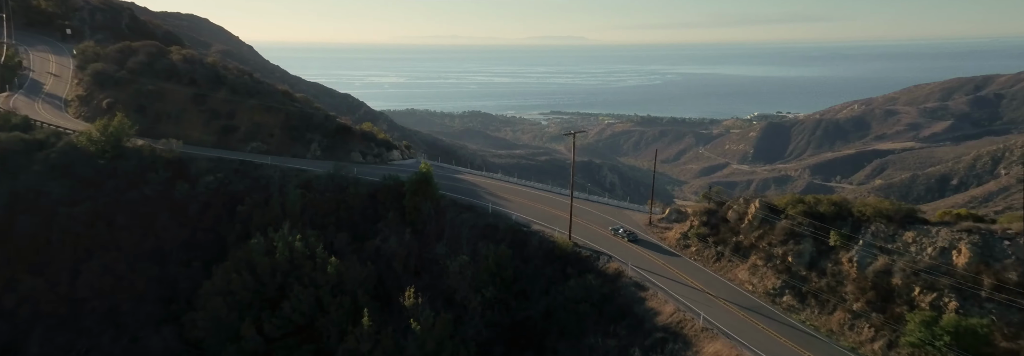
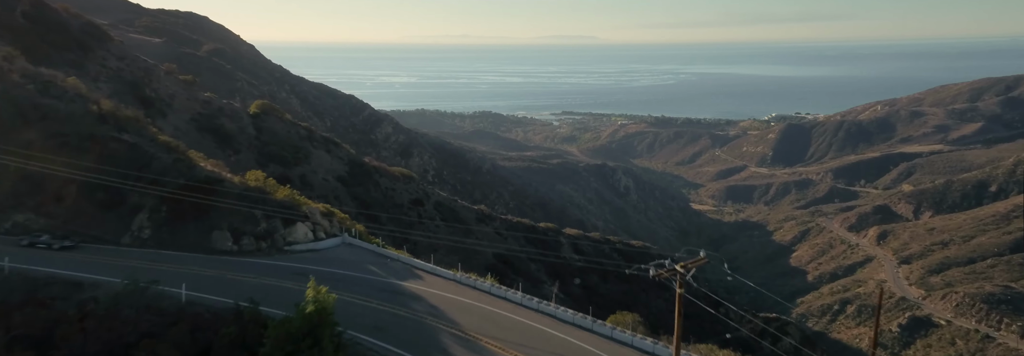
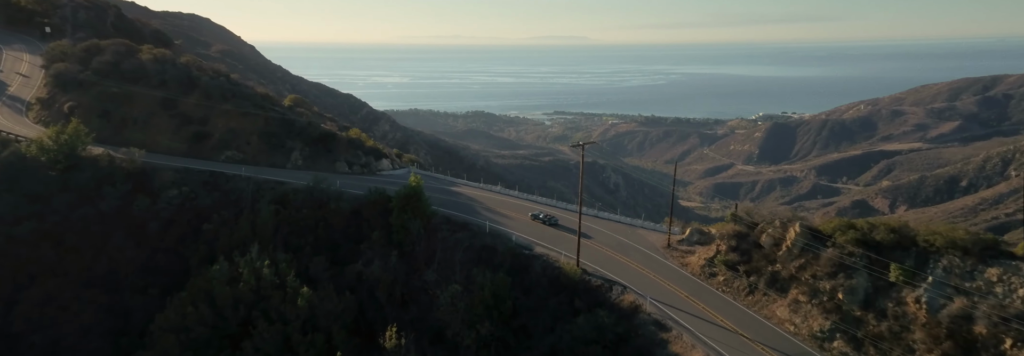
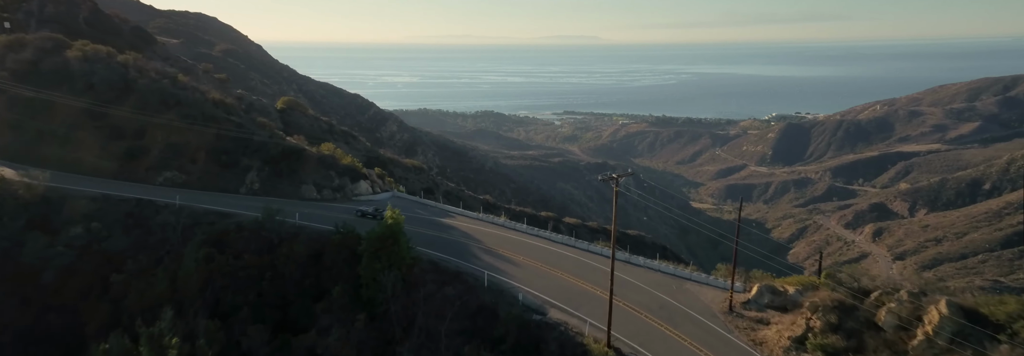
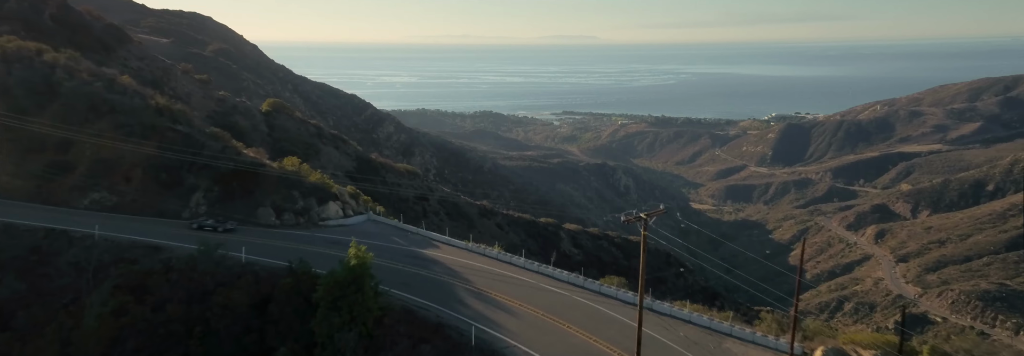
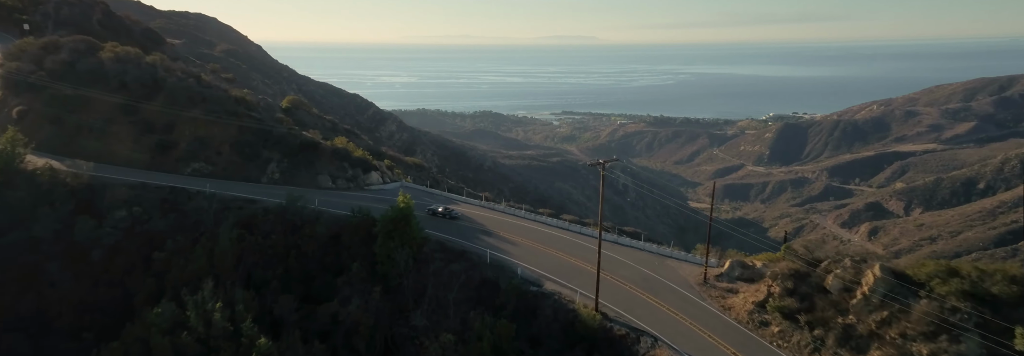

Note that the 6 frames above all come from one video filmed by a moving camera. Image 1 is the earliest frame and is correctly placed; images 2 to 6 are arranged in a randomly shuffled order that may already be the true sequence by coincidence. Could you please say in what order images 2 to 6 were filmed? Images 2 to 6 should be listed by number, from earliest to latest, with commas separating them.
3, 6, 4, 5, 2
